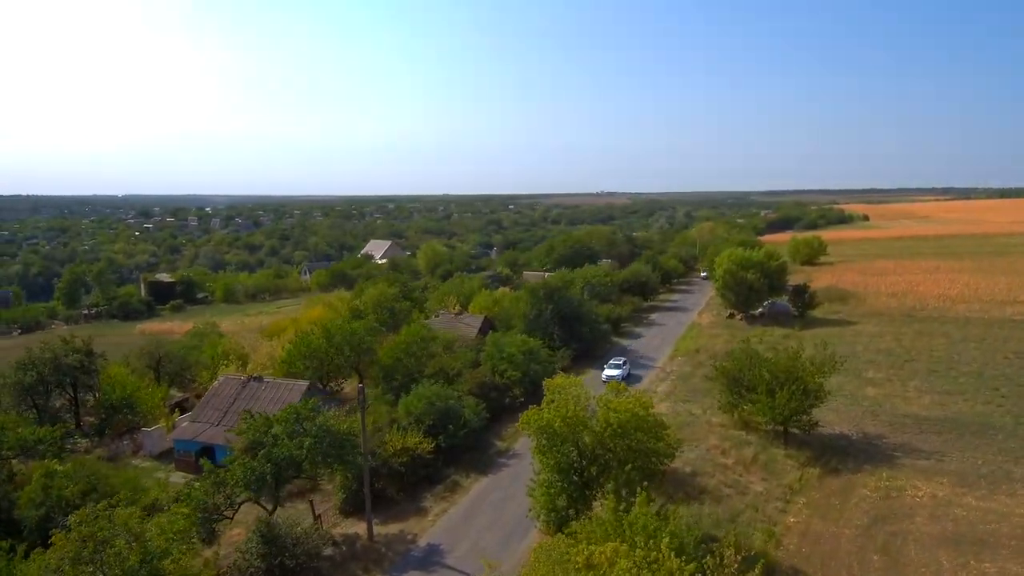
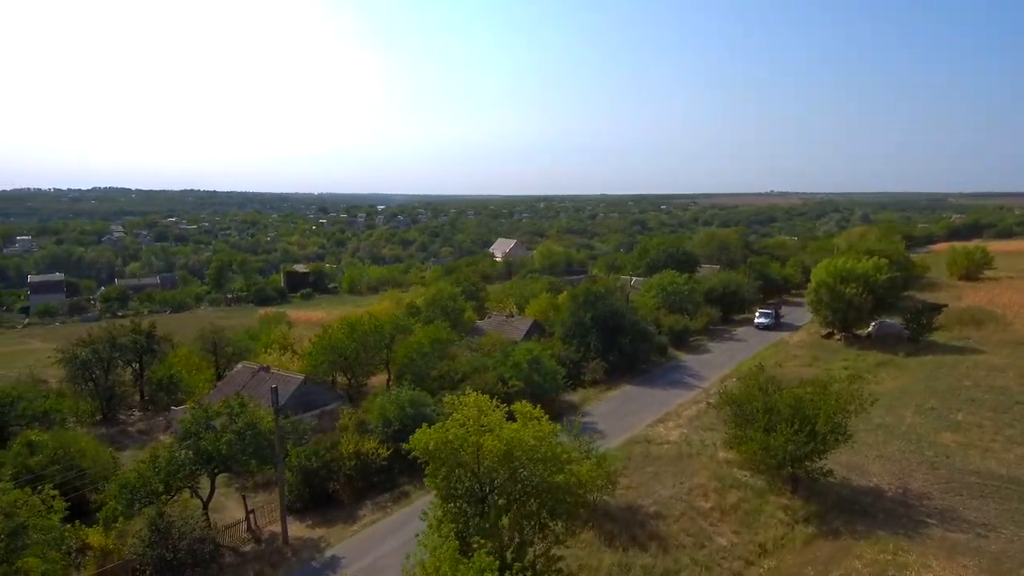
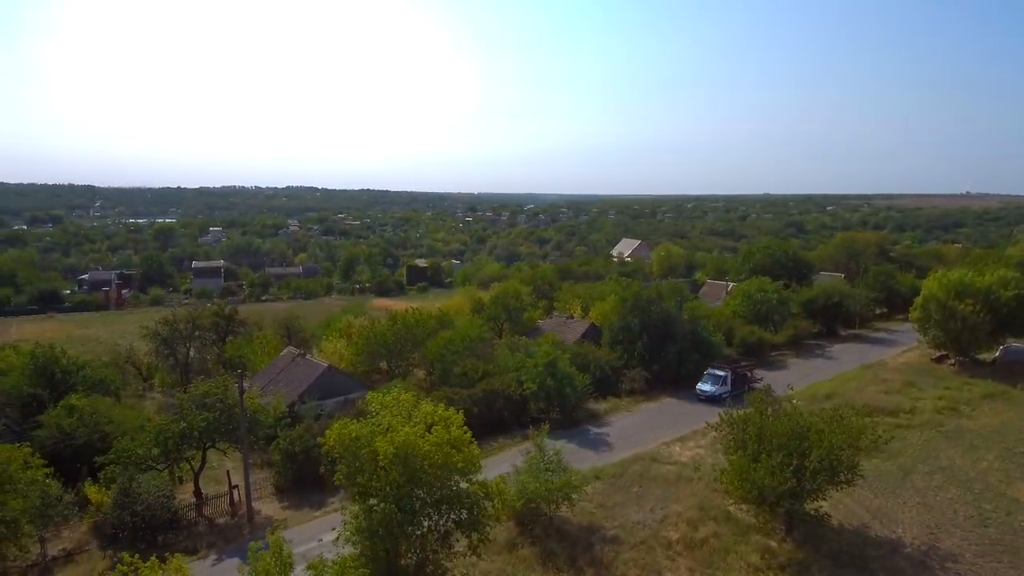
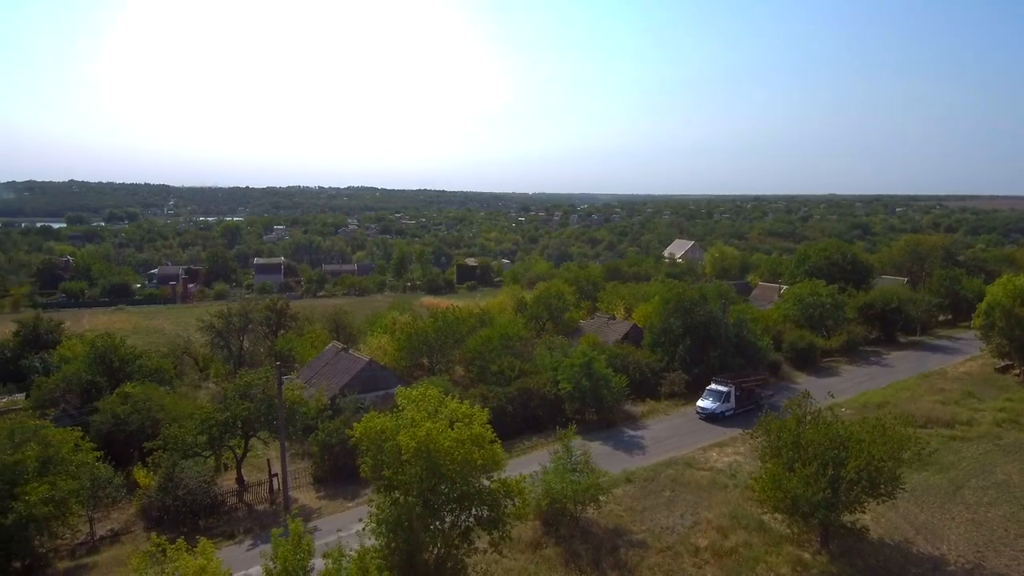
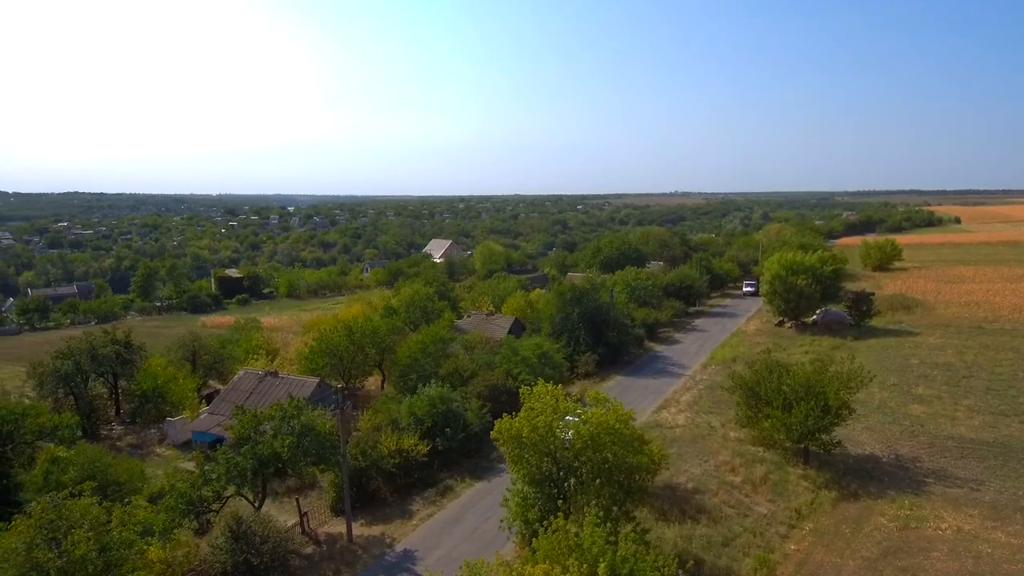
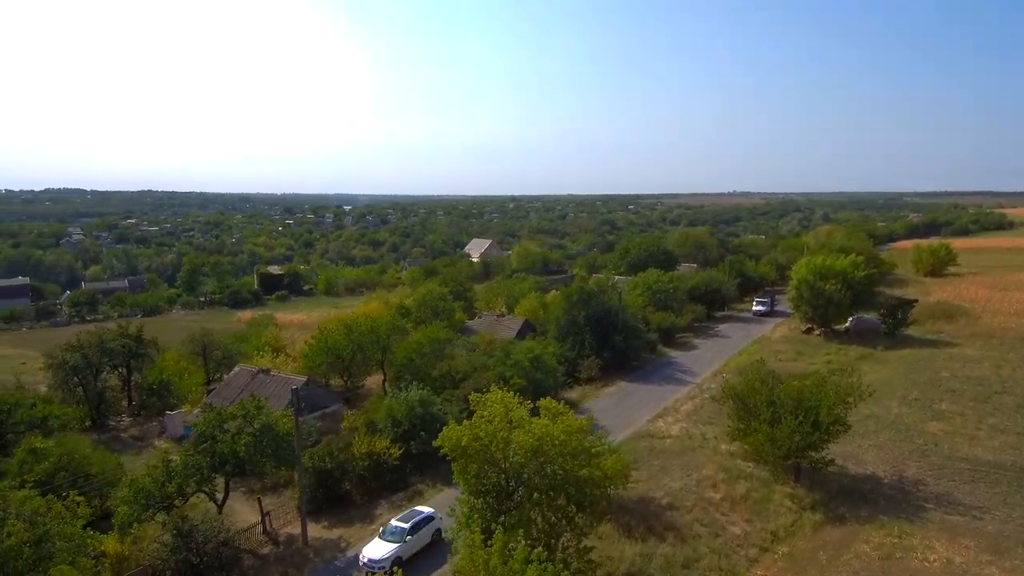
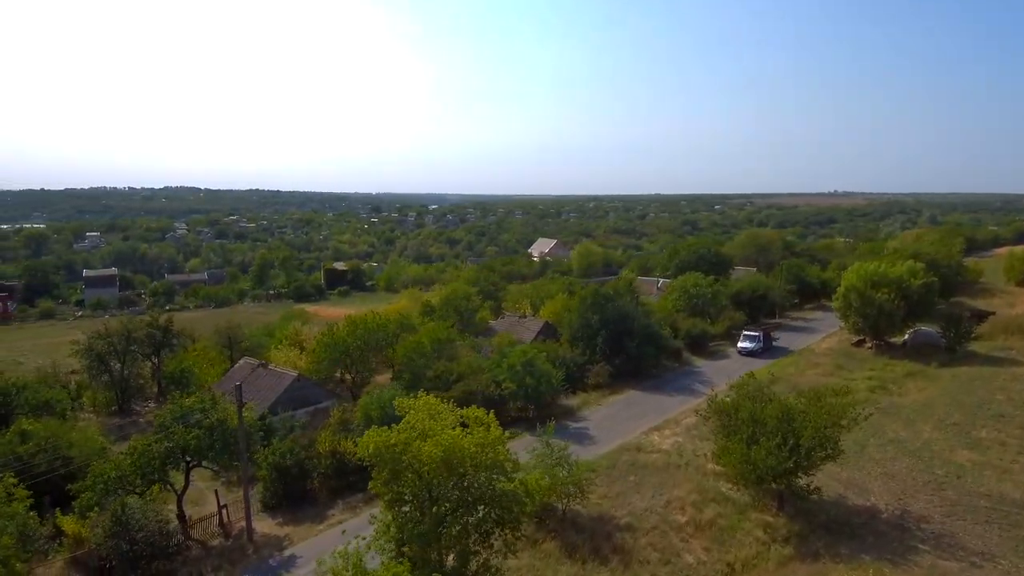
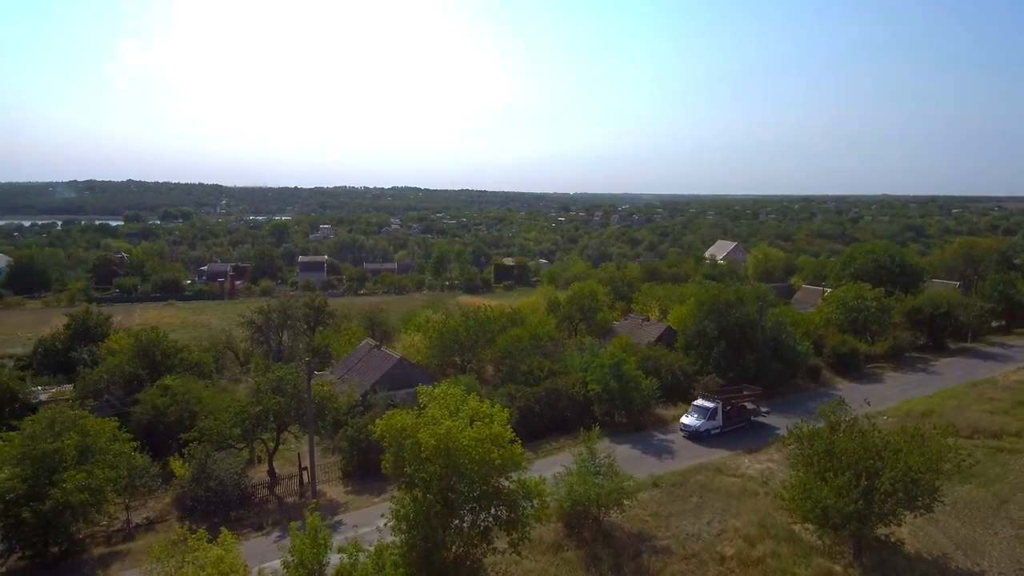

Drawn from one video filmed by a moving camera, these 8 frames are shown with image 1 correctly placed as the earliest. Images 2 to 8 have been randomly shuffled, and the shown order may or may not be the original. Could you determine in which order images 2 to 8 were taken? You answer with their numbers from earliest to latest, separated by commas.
5, 6, 2, 7, 3, 4, 8
